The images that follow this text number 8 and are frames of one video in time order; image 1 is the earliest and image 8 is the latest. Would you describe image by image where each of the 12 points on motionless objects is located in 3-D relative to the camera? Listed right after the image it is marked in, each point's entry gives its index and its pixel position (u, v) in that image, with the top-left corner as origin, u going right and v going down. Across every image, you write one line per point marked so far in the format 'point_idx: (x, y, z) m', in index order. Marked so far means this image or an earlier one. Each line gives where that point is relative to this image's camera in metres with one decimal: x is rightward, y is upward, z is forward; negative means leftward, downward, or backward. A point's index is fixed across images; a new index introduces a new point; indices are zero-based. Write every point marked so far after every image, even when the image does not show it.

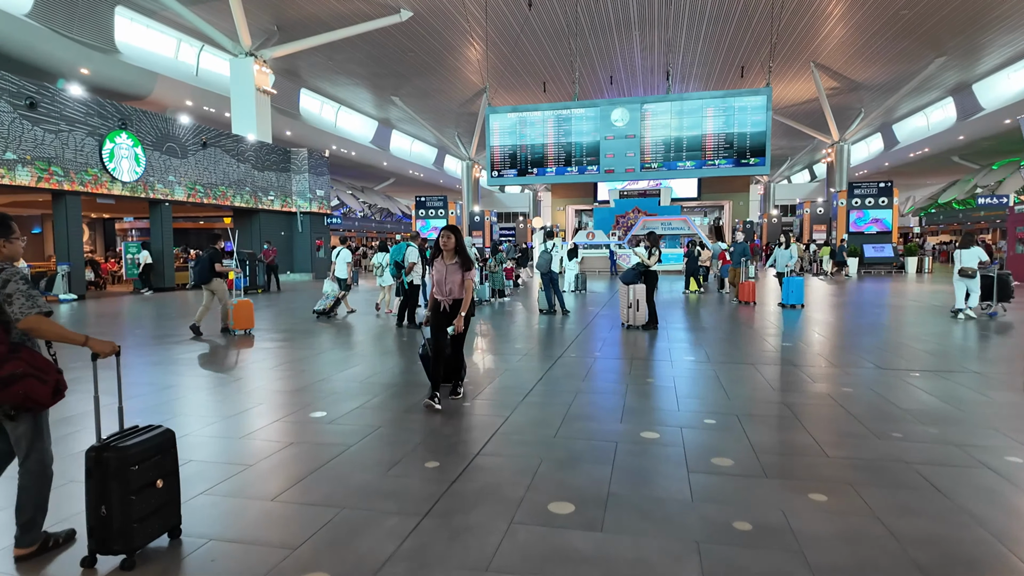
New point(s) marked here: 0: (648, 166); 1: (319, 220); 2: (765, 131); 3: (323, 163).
0: (+3.1, +2.8, +12.3) m
1: (-6.5, +2.3, +17.9) m
2: (+5.4, +3.4, +11.6) m
3: (-6.2, +4.2, +17.7) m
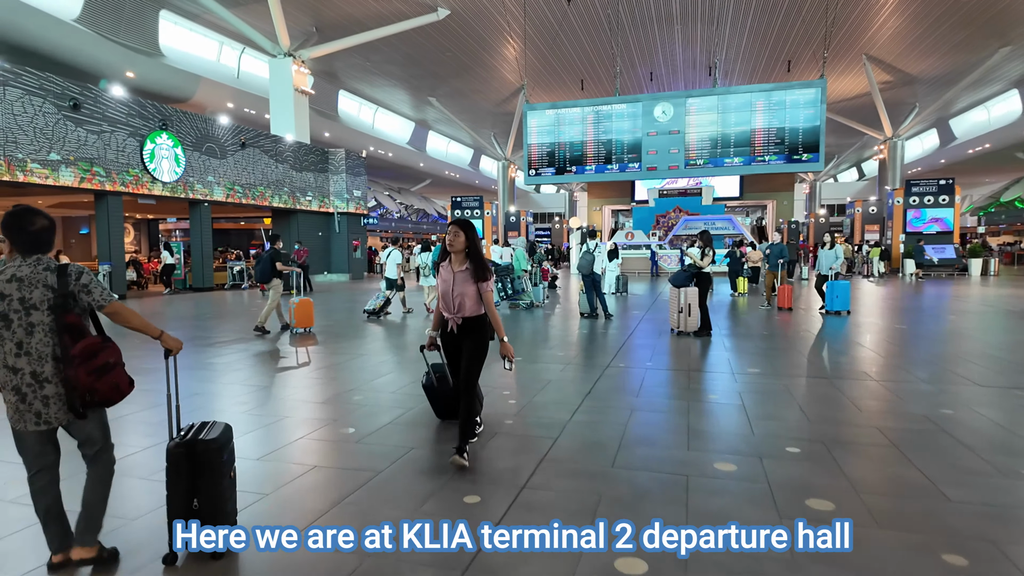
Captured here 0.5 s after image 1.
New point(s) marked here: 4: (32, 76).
0: (+3.9, +2.7, +11.7) m
1: (-5.3, +2.3, +17.9) m
2: (+6.2, +3.3, +10.9) m
3: (-5.1, +4.1, +17.7) m
4: (-7.6, +3.4, +8.5) m
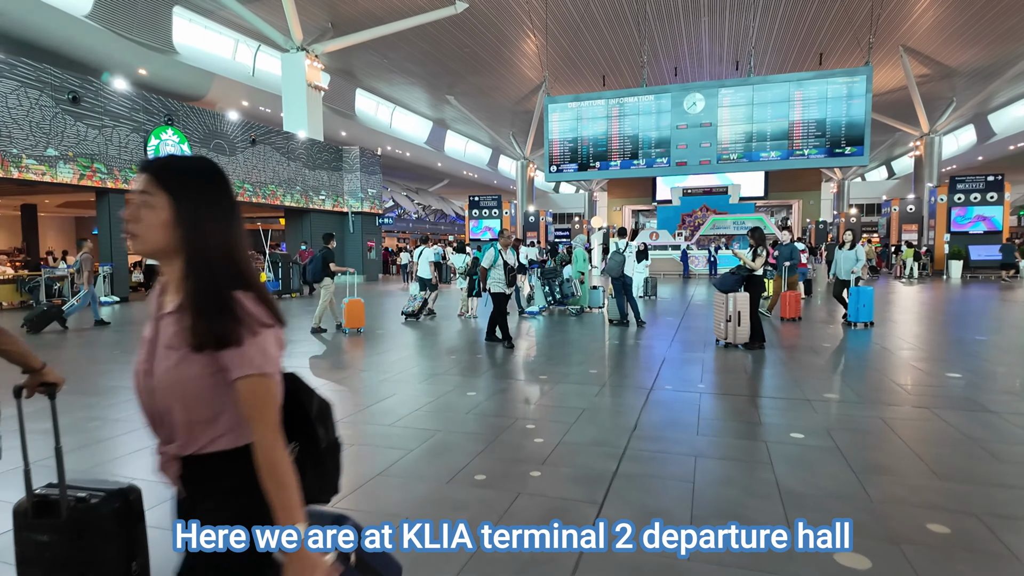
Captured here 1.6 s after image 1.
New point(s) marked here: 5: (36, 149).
0: (+4.4, +2.7, +10.9) m
1: (-4.6, +2.2, +17.4) m
2: (+6.6, +3.2, +10.0) m
3: (-4.4, +4.1, +17.2) m
4: (-7.3, +3.3, +8.1) m
5: (-7.3, +2.1, +8.2) m
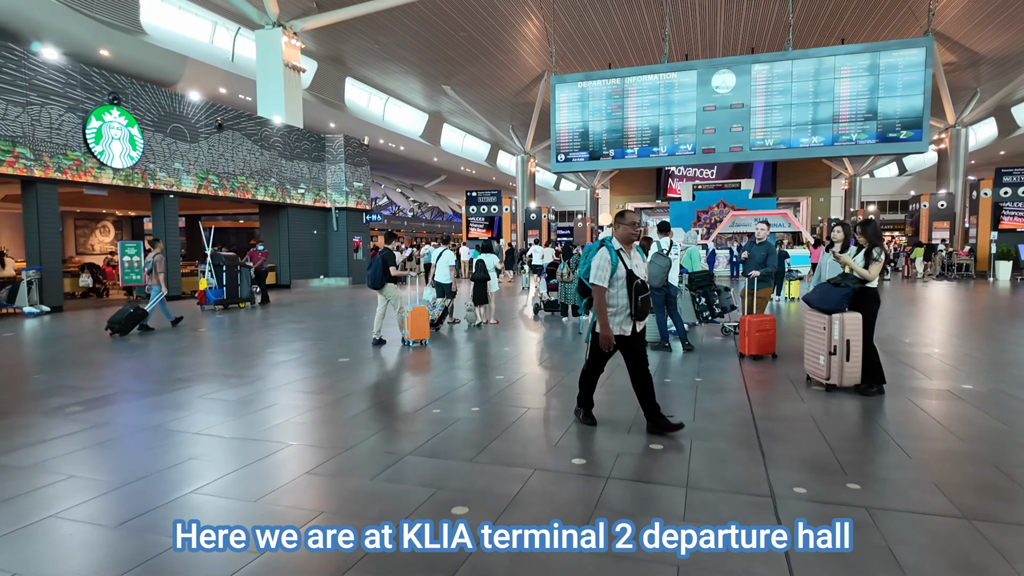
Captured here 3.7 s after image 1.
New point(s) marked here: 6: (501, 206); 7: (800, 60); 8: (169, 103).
0: (+4.4, +2.6, +9.5) m
1: (-4.6, +2.1, +16.0) m
2: (+6.6, +3.1, +8.6) m
3: (-4.4, +4.0, +15.8) m
4: (-7.2, +3.2, +6.6) m
5: (-7.2, +2.0, +6.7) m
6: (-0.5, +3.0, +19.9) m
7: (+4.9, +3.9, +9.1) m
8: (-6.5, +3.5, +10.1) m
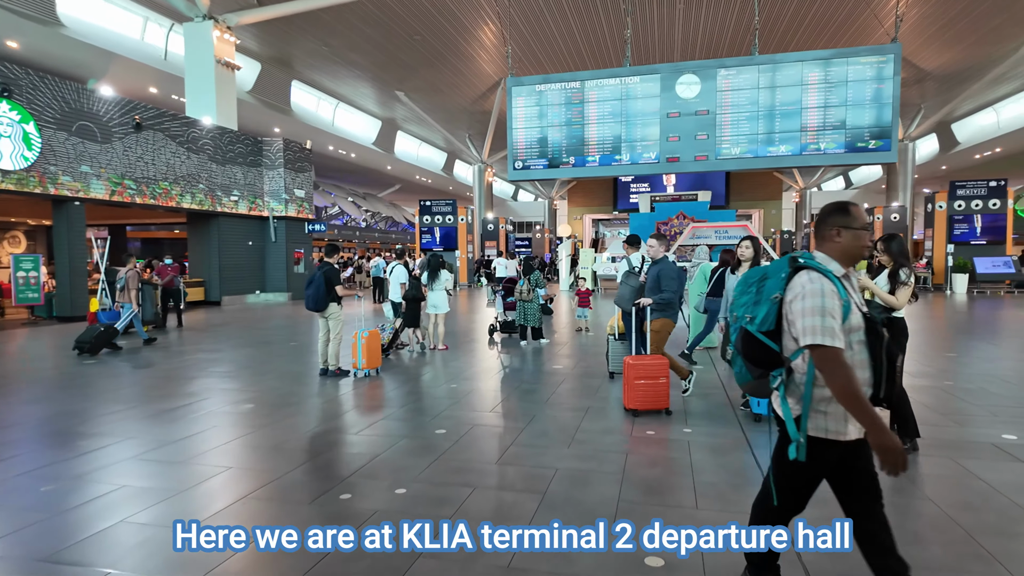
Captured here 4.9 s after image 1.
0: (+3.6, +2.3, +9.1) m
1: (-5.8, +1.7, +14.9) m
2: (+5.9, +2.9, +8.3) m
3: (-5.6, +3.6, +14.7) m
4: (-7.8, +2.9, +5.3) m
5: (-7.8, +1.7, +5.4) m
6: (-2.0, +2.5, +19.1) m
7: (+4.2, +3.6, +8.8) m
8: (-7.3, +3.2, +8.9) m
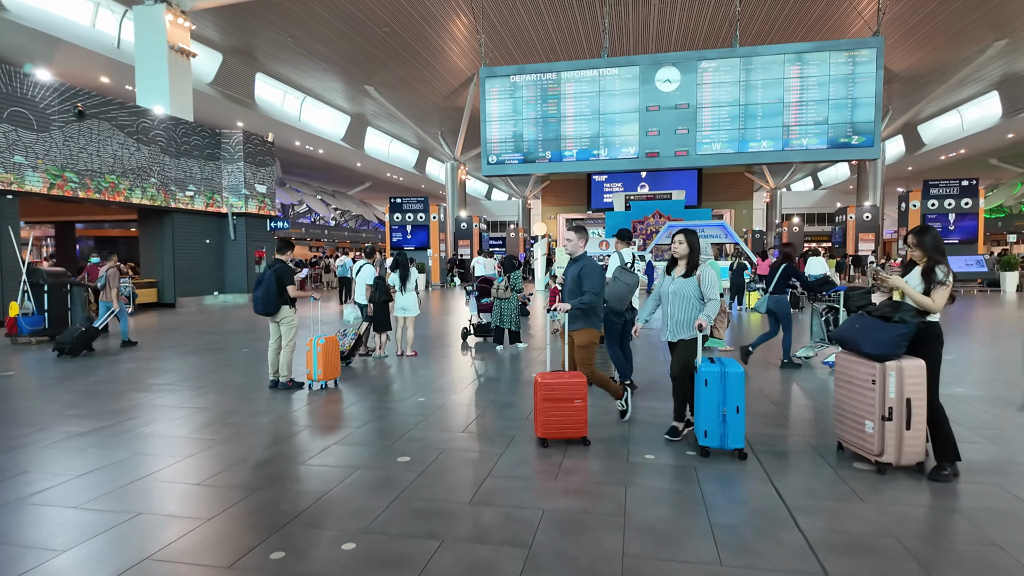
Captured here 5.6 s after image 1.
0: (+3.2, +2.3, +8.8) m
1: (-6.5, +1.7, +14.1) m
2: (+5.5, +2.9, +8.2) m
3: (-6.3, +3.5, +14.0) m
4: (-8.0, +2.9, +4.5) m
5: (-8.0, +1.7, +4.6) m
6: (-2.9, +2.5, +18.6) m
7: (+3.7, +3.6, +8.6) m
8: (-7.7, +3.1, +8.1) m
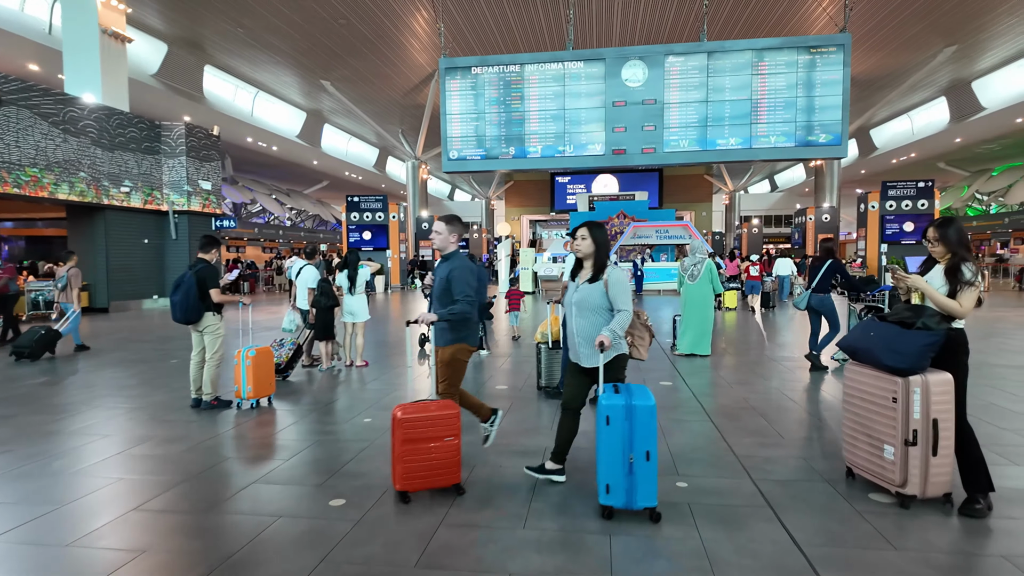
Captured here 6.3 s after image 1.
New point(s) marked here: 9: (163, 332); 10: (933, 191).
0: (+2.6, +2.3, +8.6) m
1: (-7.5, +1.6, +13.2) m
2: (+4.9, +2.9, +8.1) m
3: (-7.2, +3.5, +13.1) m
4: (-8.3, +2.9, +3.6) m
5: (-8.3, +1.7, +3.7) m
6: (-4.1, +2.5, +17.9) m
7: (+3.2, +3.6, +8.4) m
8: (-8.2, +3.1, +7.1) m
9: (-5.8, -0.8, +8.9) m
10: (+12.5, +2.9, +16.3) m
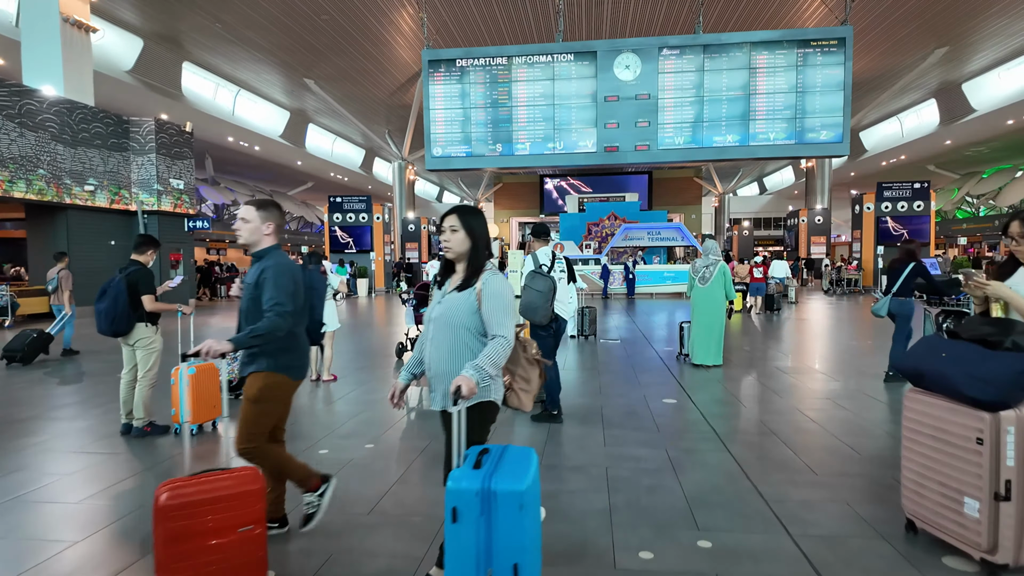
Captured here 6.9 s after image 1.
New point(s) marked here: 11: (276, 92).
0: (+2.4, +2.2, +8.2) m
1: (-7.8, +1.5, +12.6) m
2: (+4.8, +2.8, +7.8) m
3: (-7.5, +3.4, +12.5) m
4: (-8.4, +2.8, +3.0) m
5: (-8.4, +1.6, +3.1) m
6: (-4.5, +2.3, +17.4) m
7: (+3.0, +3.6, +8.0) m
8: (-8.4, +3.0, +6.5) m
9: (-6.0, -0.8, +8.3) m
10: (+12.2, +2.8, +16.1) m
11: (-8.7, +7.3, +19.6) m
